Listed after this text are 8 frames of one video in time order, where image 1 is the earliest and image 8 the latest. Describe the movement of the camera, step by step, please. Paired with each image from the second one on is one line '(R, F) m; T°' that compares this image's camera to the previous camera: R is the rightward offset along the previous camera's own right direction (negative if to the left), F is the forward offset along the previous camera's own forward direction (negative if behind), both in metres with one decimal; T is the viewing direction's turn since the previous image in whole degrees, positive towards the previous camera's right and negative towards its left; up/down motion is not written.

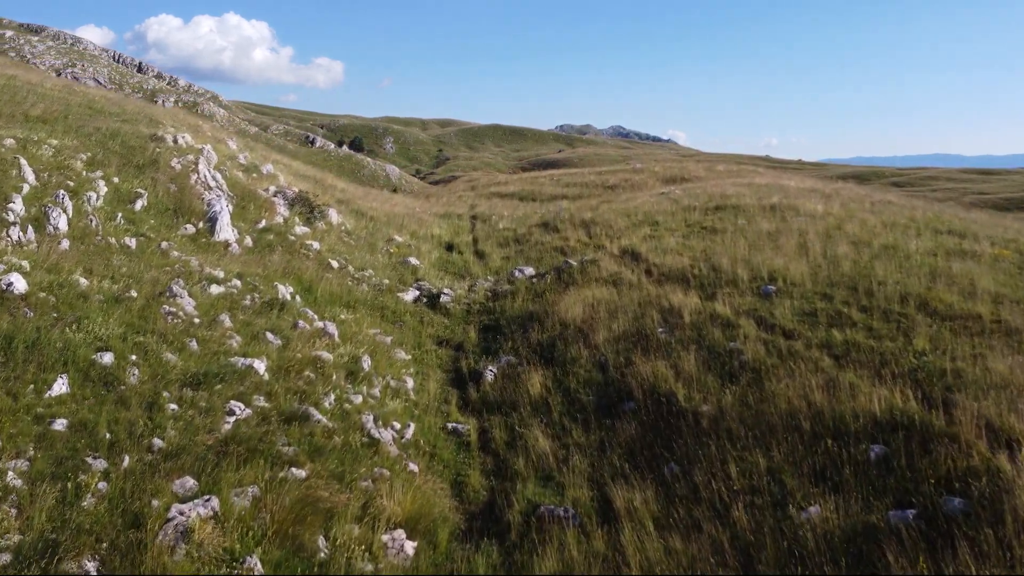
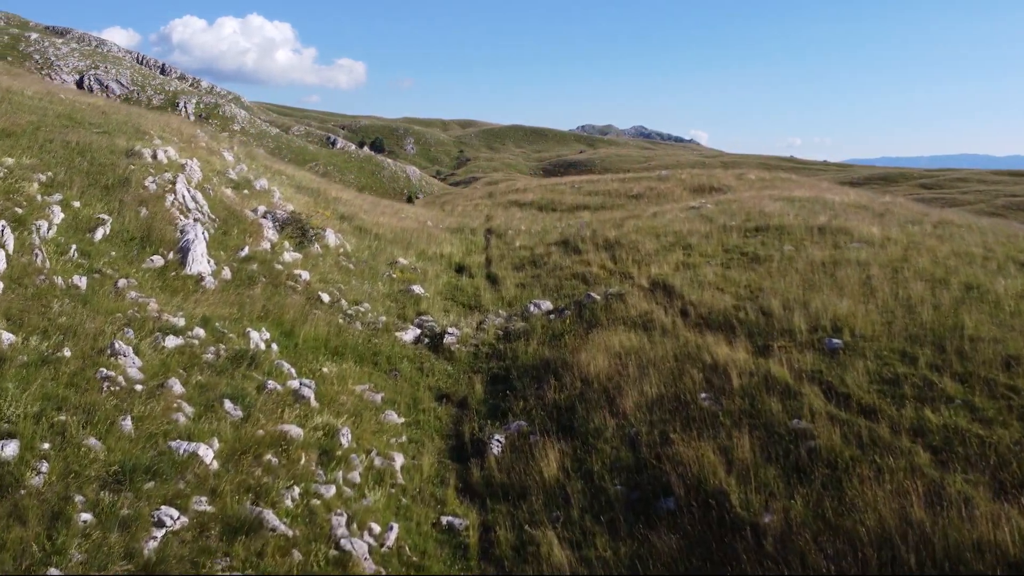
(+0.1, +1.4) m; -2°
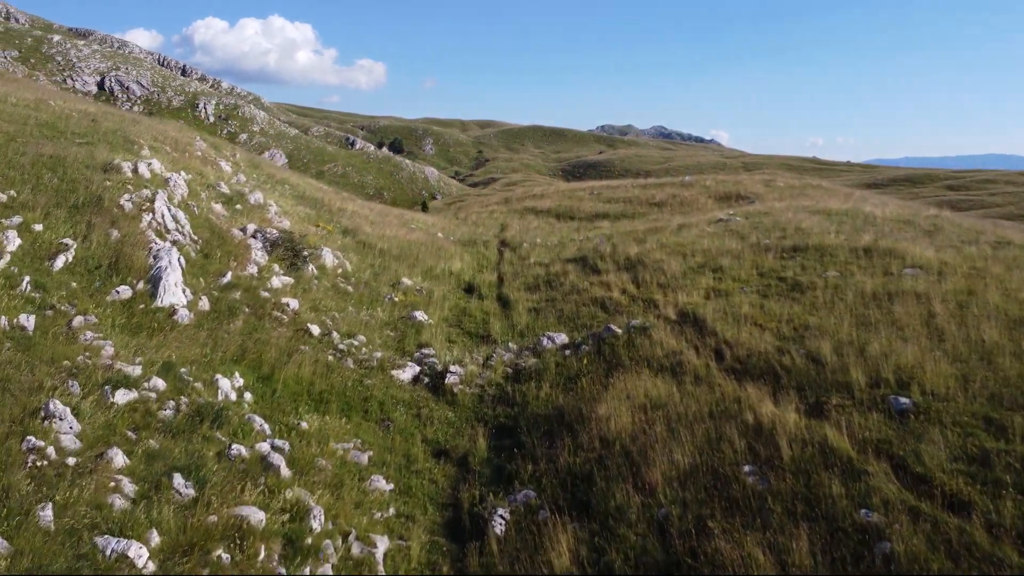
(+0.1, +1.1) m; -1°
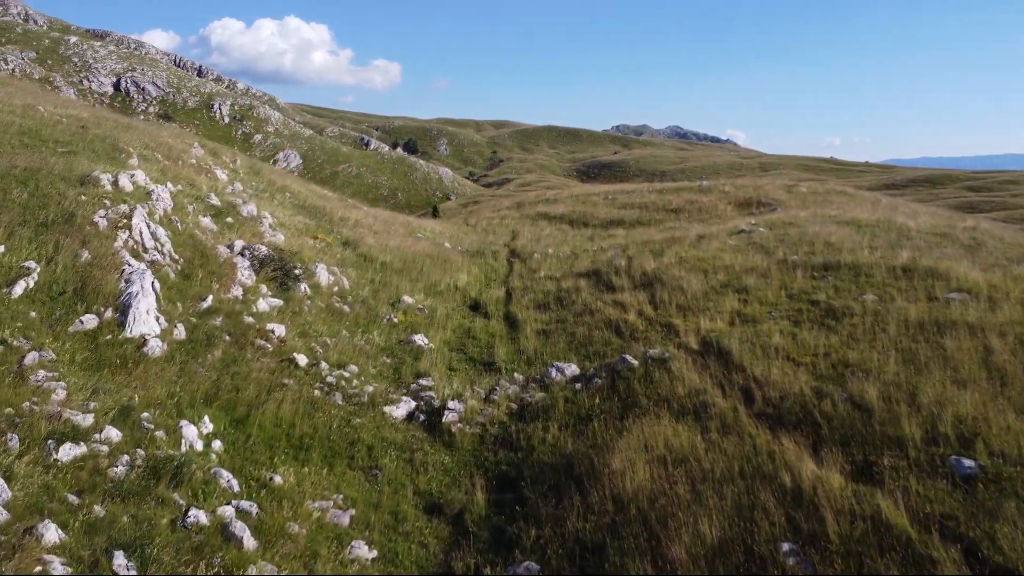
(+0.1, +0.8) m; -1°
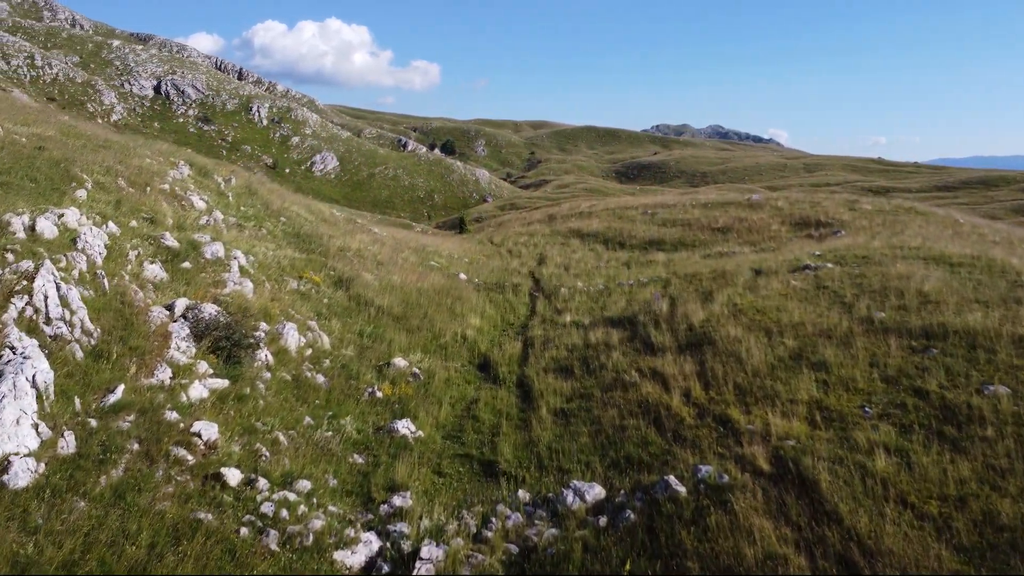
(+0.3, +2.1) m; -3°
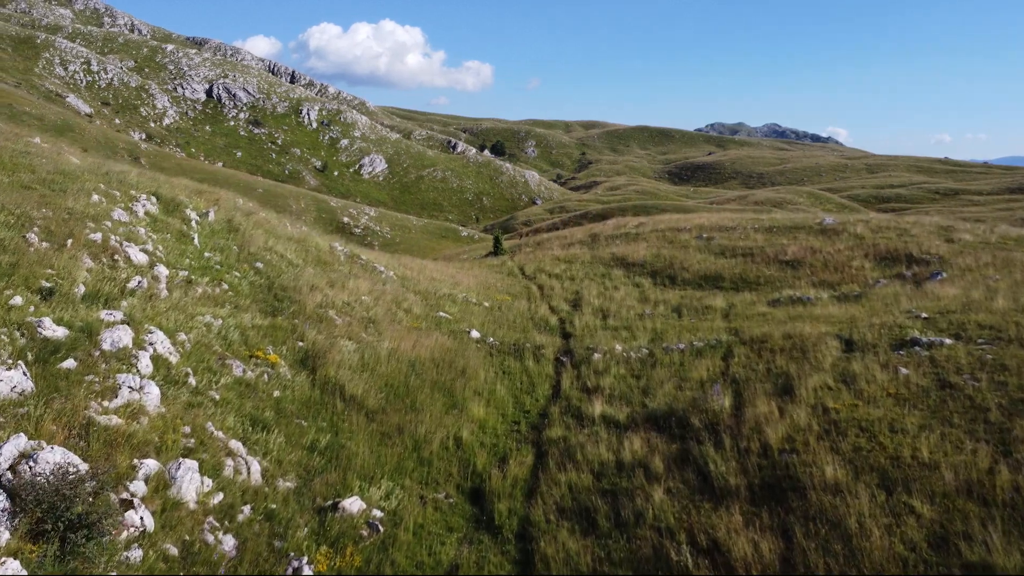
(+0.4, +2.8) m; -4°
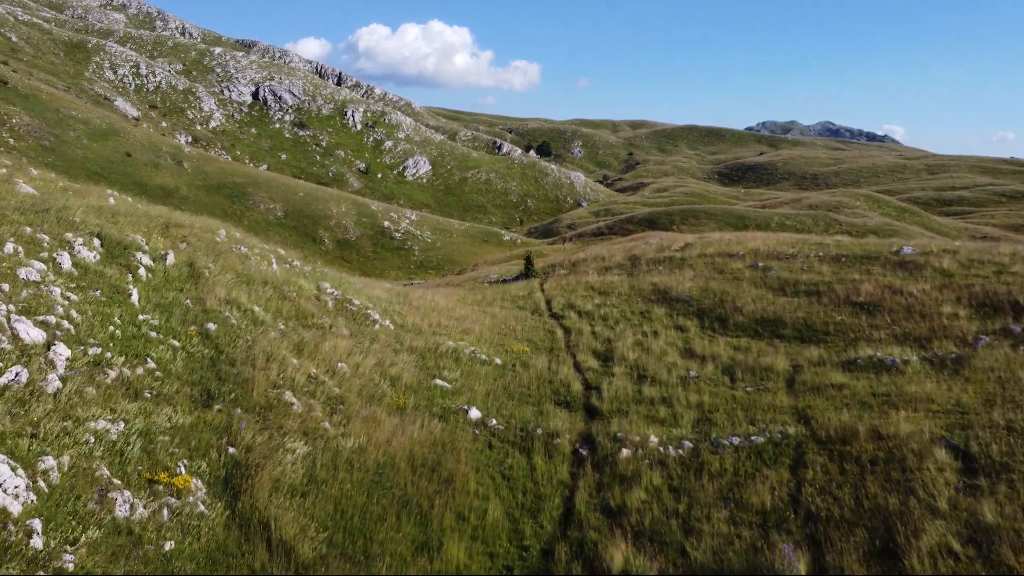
(+0.5, +2.5) m; -3°
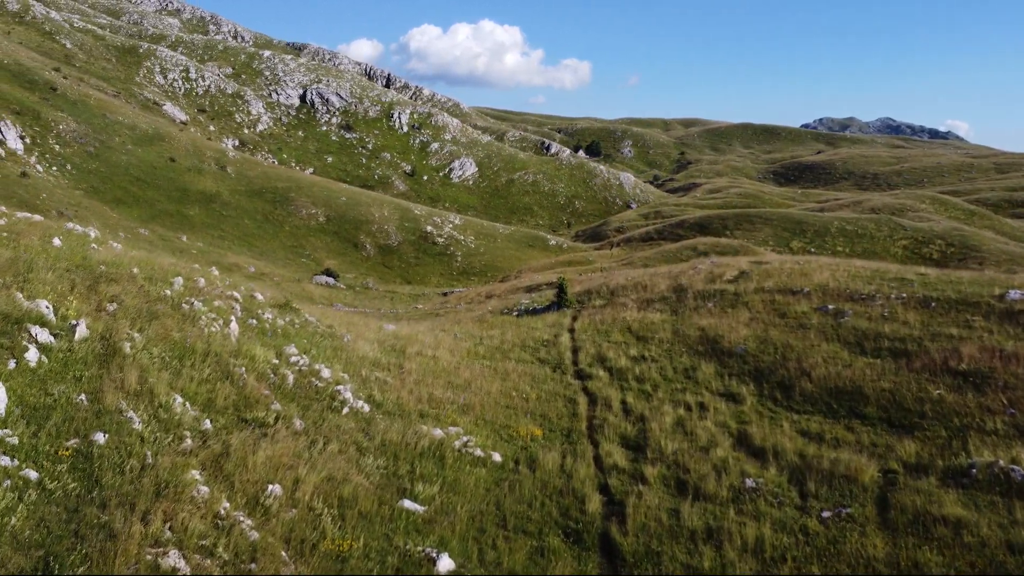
(+0.6, +2.8) m; -4°
